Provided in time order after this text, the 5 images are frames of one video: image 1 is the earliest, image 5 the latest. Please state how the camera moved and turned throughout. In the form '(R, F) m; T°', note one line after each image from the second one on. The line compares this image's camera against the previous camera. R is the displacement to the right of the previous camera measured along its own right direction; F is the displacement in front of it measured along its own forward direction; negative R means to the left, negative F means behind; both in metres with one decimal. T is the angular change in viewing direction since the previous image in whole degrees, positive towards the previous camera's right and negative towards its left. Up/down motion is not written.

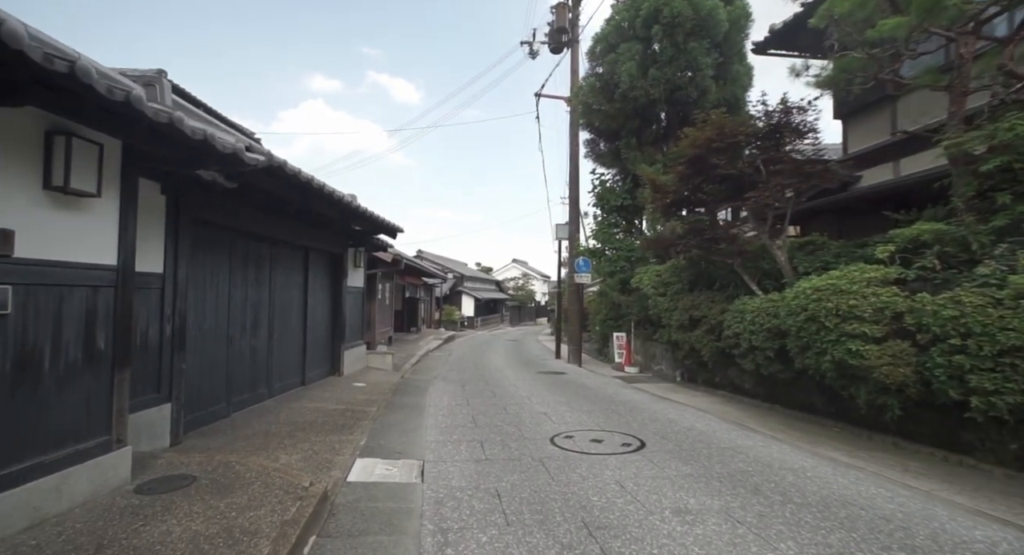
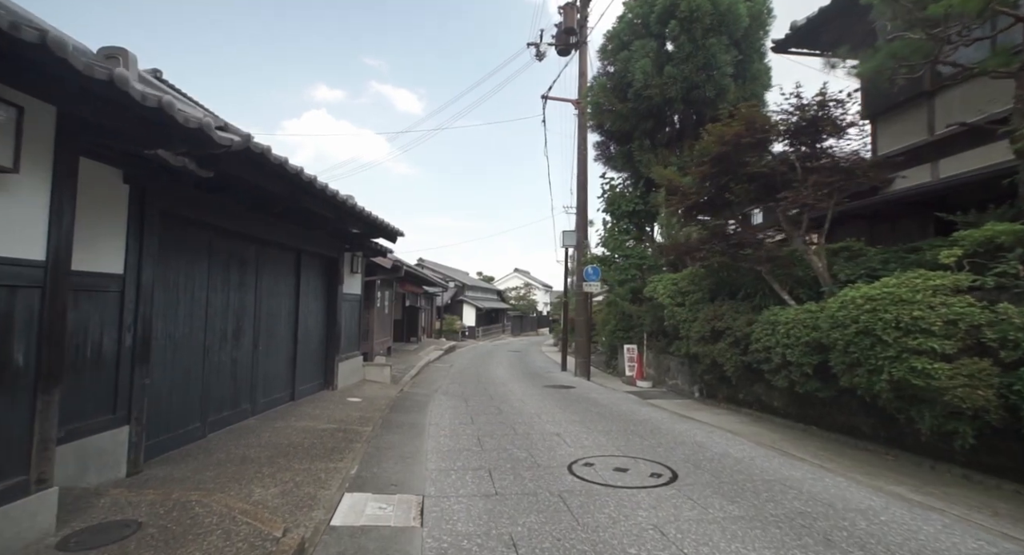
(-0.1, +0.7) m; 0°
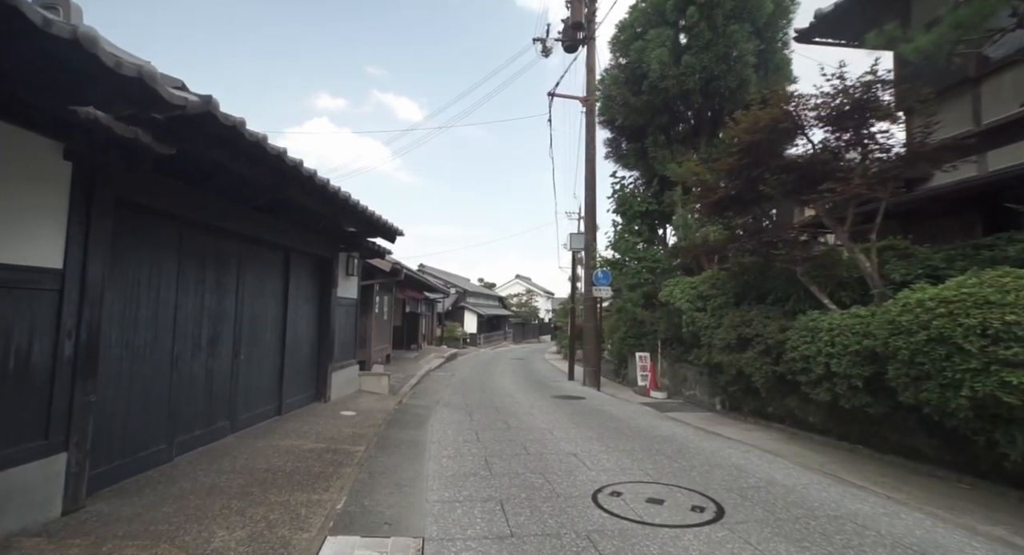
(-0.1, +0.8) m; 0°
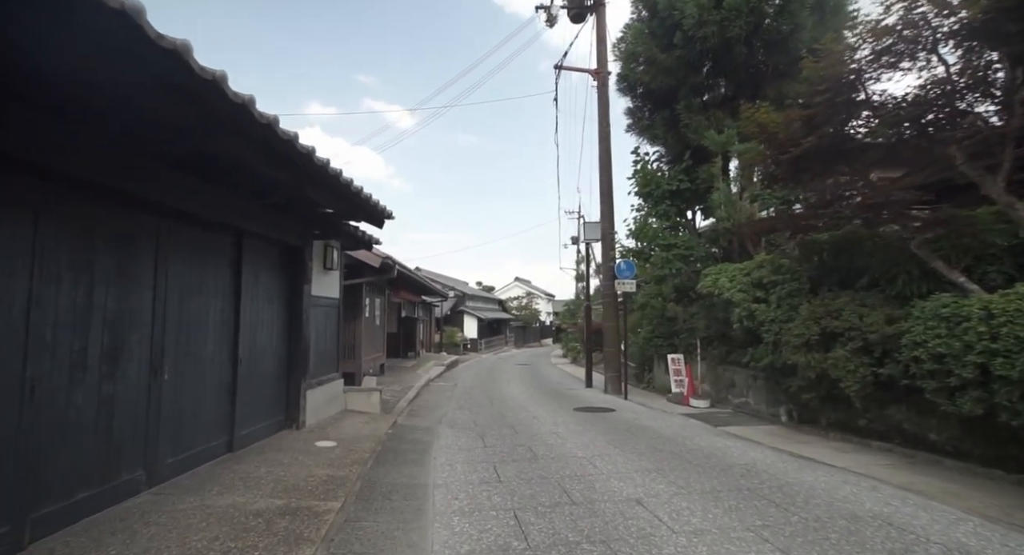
(-0.3, +1.9) m; 0°
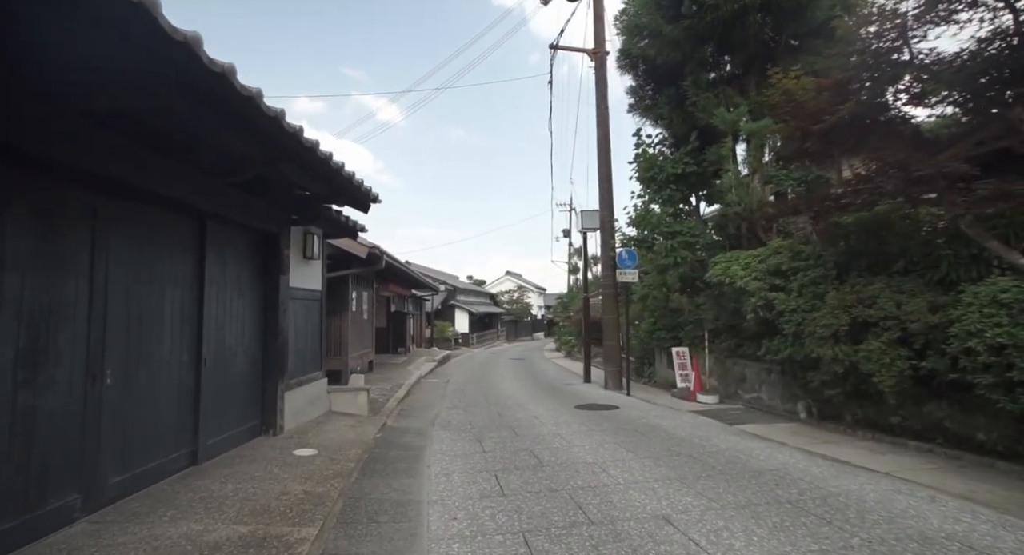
(-0.1, +0.7) m; +1°
